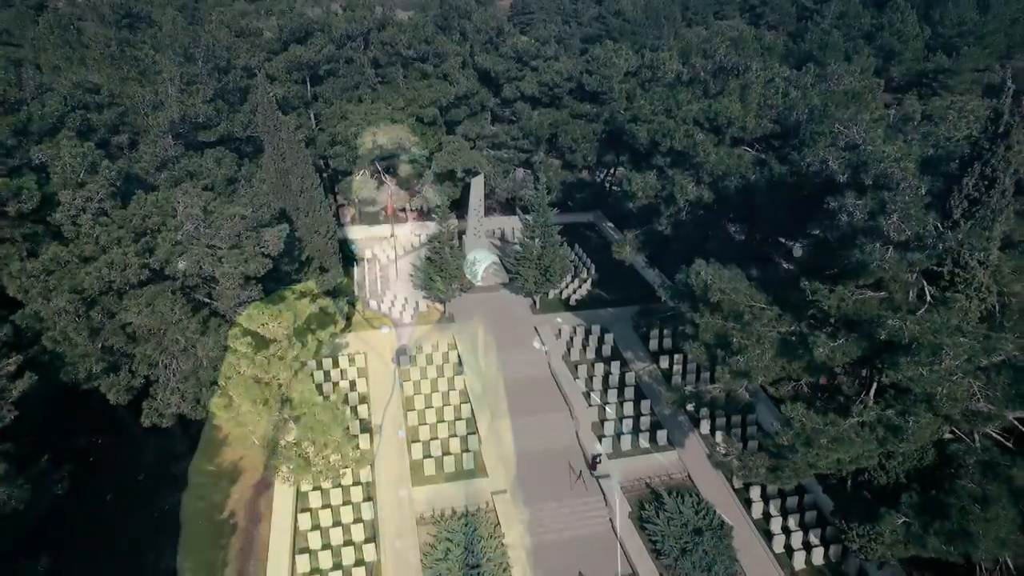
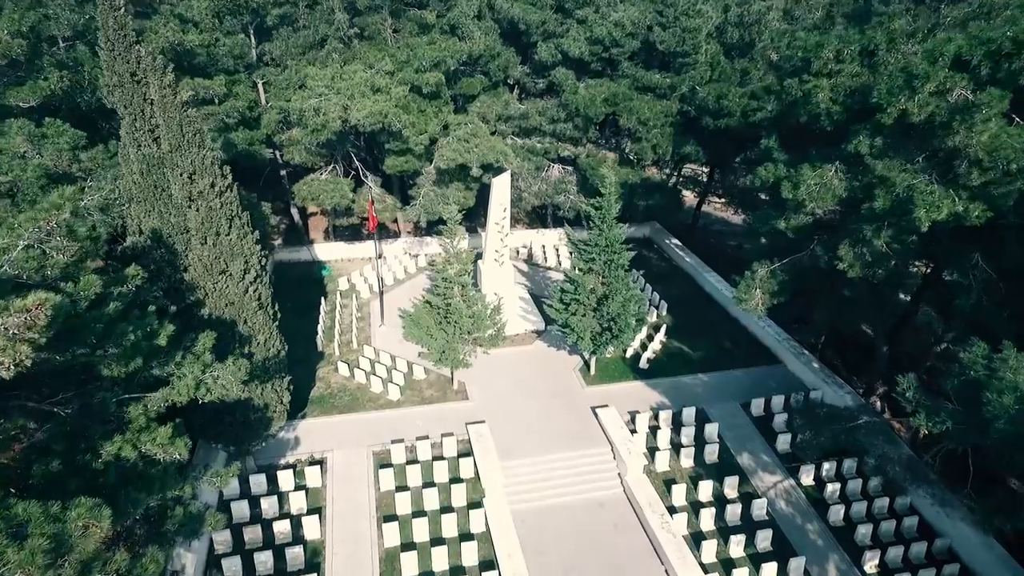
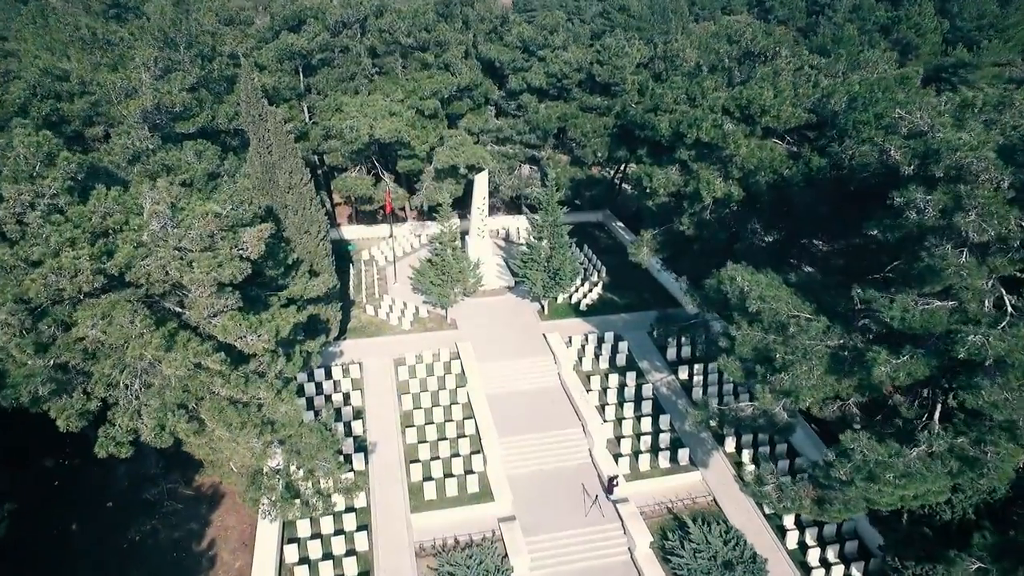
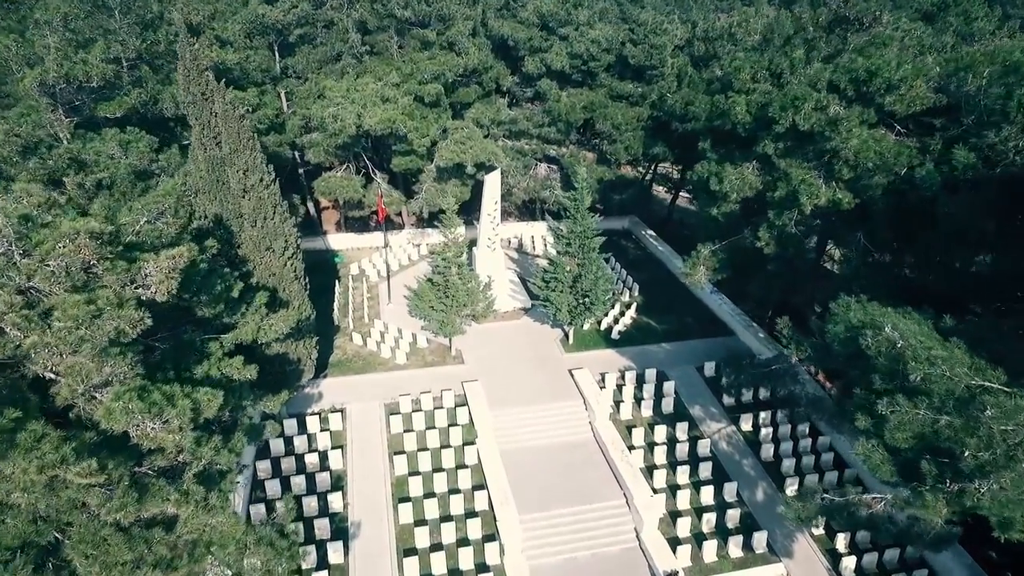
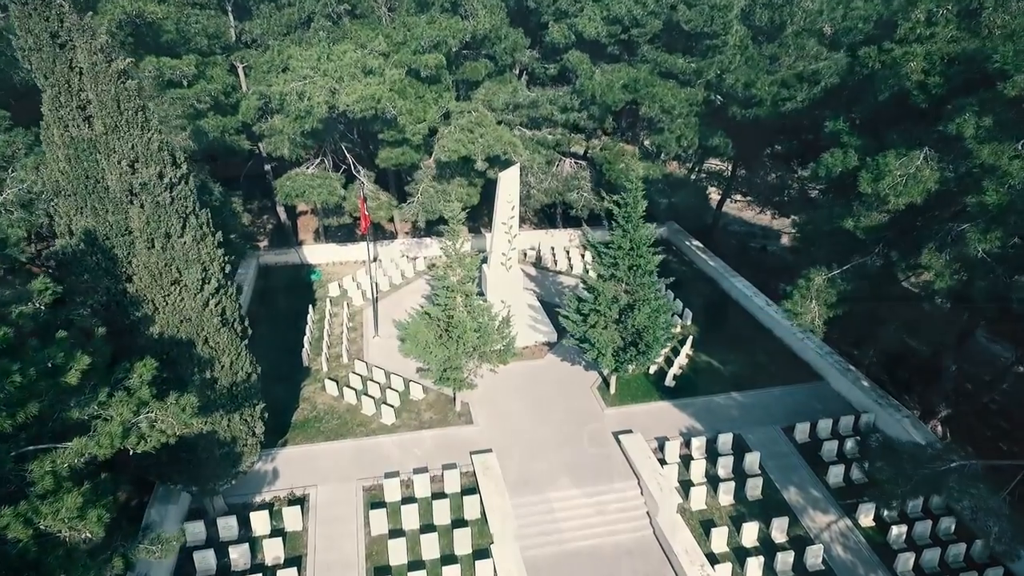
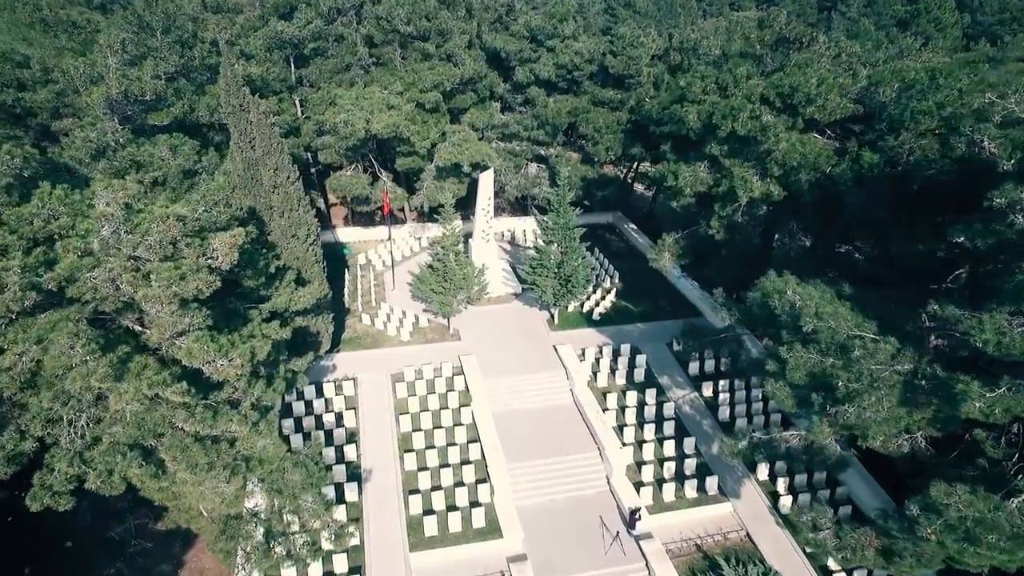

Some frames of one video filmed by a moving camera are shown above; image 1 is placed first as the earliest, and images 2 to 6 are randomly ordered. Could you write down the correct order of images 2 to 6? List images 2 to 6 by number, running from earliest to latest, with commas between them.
3, 6, 4, 2, 5
